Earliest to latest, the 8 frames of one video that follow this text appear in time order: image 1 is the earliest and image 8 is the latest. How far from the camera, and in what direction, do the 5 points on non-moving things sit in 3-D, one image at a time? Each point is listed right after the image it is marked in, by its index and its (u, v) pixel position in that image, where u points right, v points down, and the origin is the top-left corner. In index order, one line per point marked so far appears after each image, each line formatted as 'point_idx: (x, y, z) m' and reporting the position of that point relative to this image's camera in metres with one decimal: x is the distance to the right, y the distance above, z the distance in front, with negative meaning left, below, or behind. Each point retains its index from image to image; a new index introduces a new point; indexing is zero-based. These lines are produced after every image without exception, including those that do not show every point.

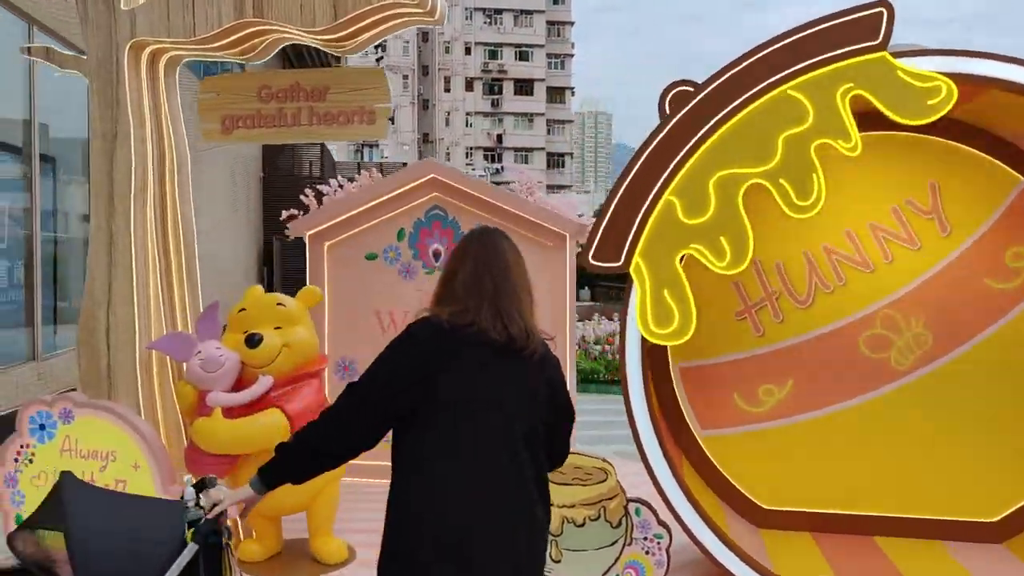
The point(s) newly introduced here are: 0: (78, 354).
0: (-1.9, -0.3, +3.8) m
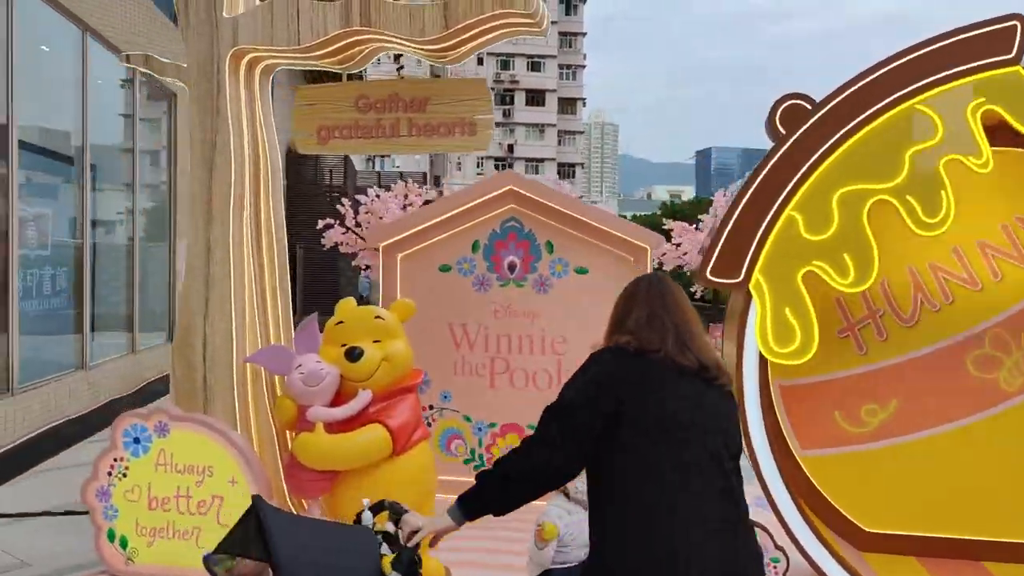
0: (-1.5, -0.3, +3.7) m
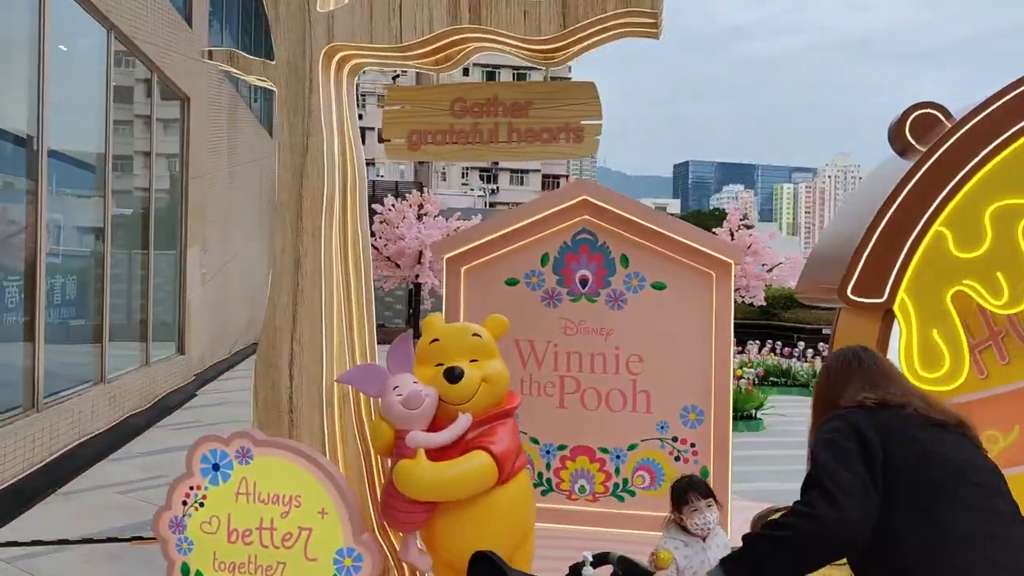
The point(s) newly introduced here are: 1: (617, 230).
0: (-1.0, -0.4, +3.4) m
1: (+0.6, +0.3, +4.8) m
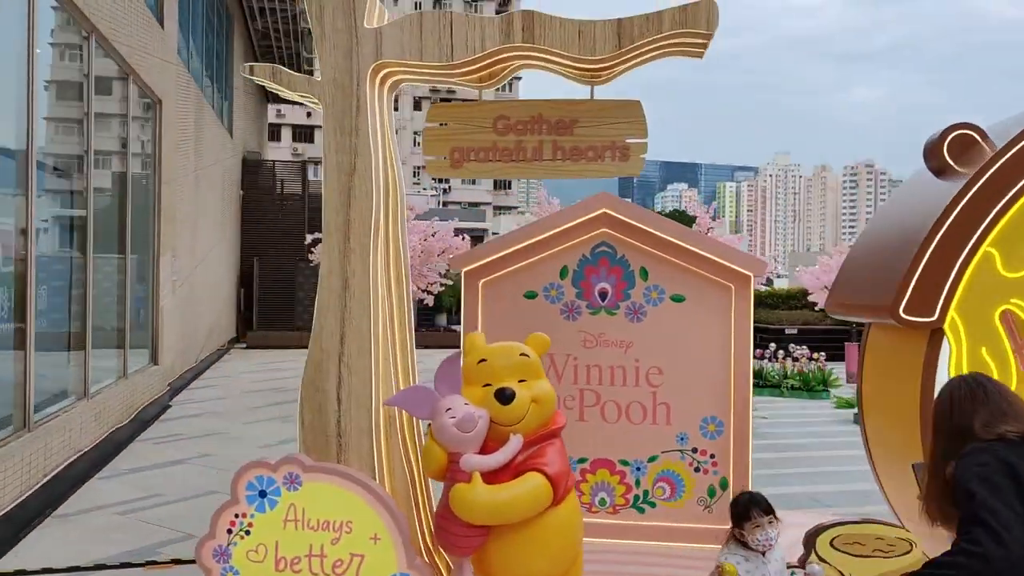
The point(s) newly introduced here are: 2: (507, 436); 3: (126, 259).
0: (-0.8, -0.5, +3.4) m
1: (+0.7, +0.3, +4.8) m
2: (0.0, -0.6, +3.4) m
3: (-4.0, +0.3, +8.9) m
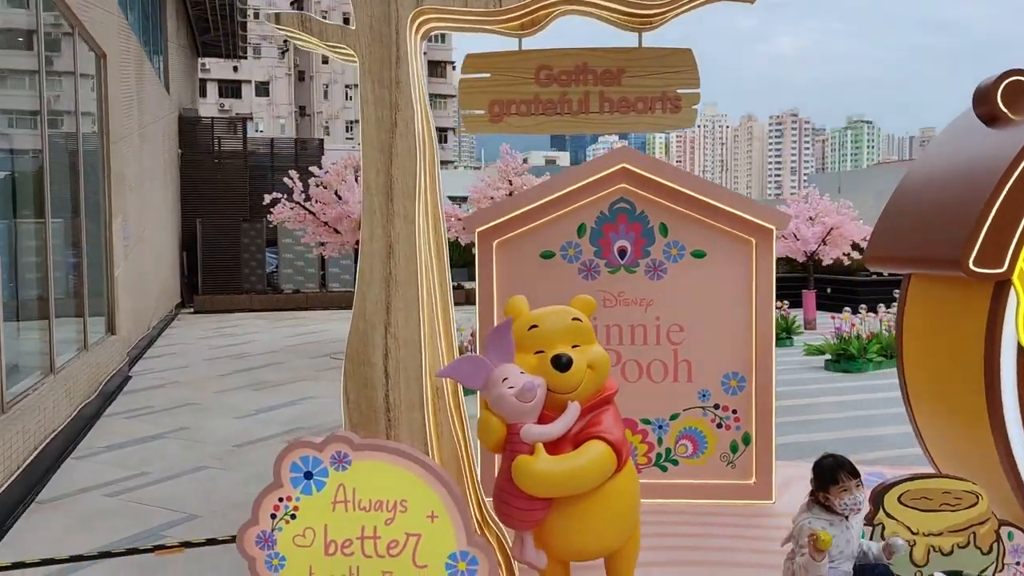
0: (-0.6, -0.4, +3.1) m
1: (+0.8, +0.5, +4.7) m
2: (+0.2, -0.4, +3.2) m
3: (-4.3, +0.6, +8.4) m
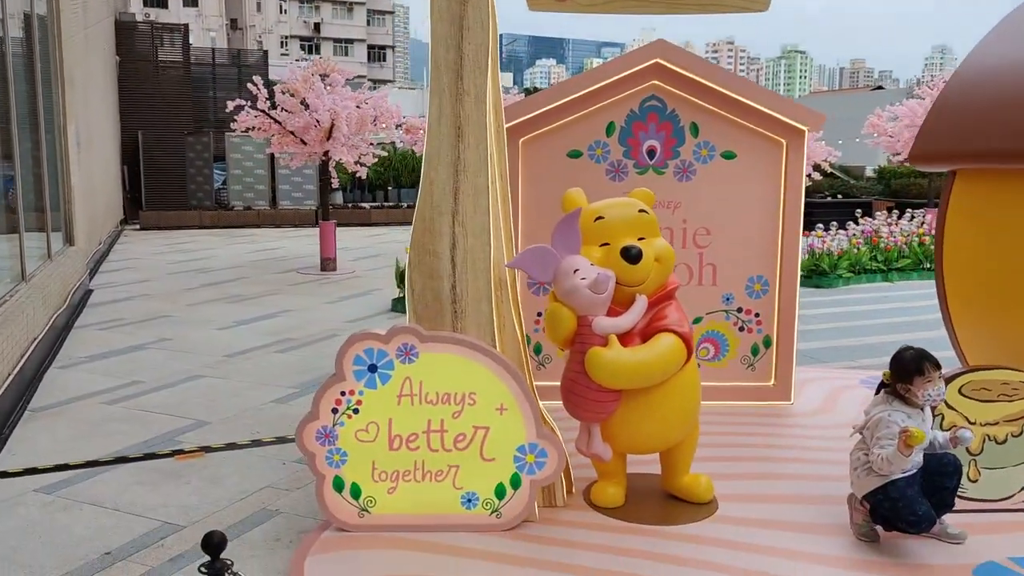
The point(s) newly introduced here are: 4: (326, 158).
0: (-0.4, 0.0, +3.0) m
1: (+0.9, +1.0, +4.5) m
2: (+0.4, 0.0, +3.1) m
3: (-4.4, +1.5, +7.8) m
4: (-2.3, +1.6, +10.6) m
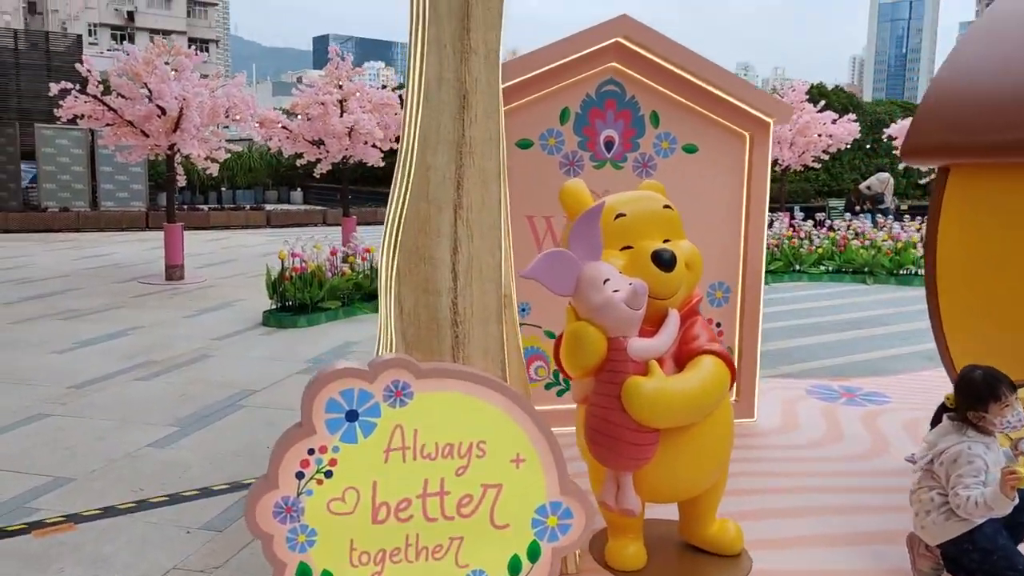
0: (-0.3, 0.0, +2.3) m
1: (+0.6, +1.0, +4.0) m
2: (+0.5, -0.1, +2.6) m
3: (-5.2, +1.3, +6.2) m
4: (-3.7, +1.5, +9.3) m
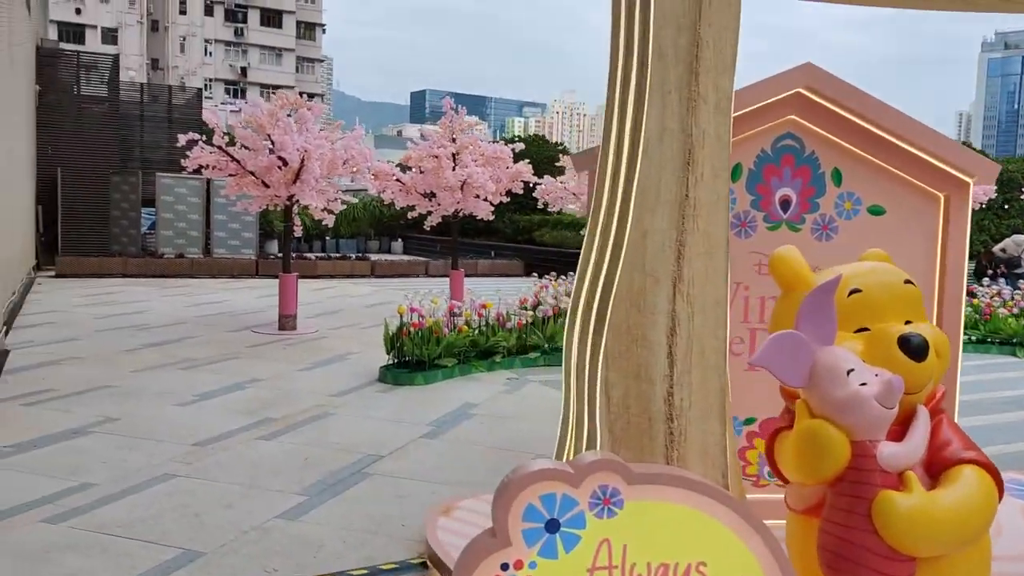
0: (+0.2, -0.2, +1.9) m
1: (+1.4, +0.7, +3.6) m
2: (+1.0, -0.3, +2.1) m
3: (-4.2, +1.0, +6.4) m
4: (-2.4, +0.9, +9.4) m
